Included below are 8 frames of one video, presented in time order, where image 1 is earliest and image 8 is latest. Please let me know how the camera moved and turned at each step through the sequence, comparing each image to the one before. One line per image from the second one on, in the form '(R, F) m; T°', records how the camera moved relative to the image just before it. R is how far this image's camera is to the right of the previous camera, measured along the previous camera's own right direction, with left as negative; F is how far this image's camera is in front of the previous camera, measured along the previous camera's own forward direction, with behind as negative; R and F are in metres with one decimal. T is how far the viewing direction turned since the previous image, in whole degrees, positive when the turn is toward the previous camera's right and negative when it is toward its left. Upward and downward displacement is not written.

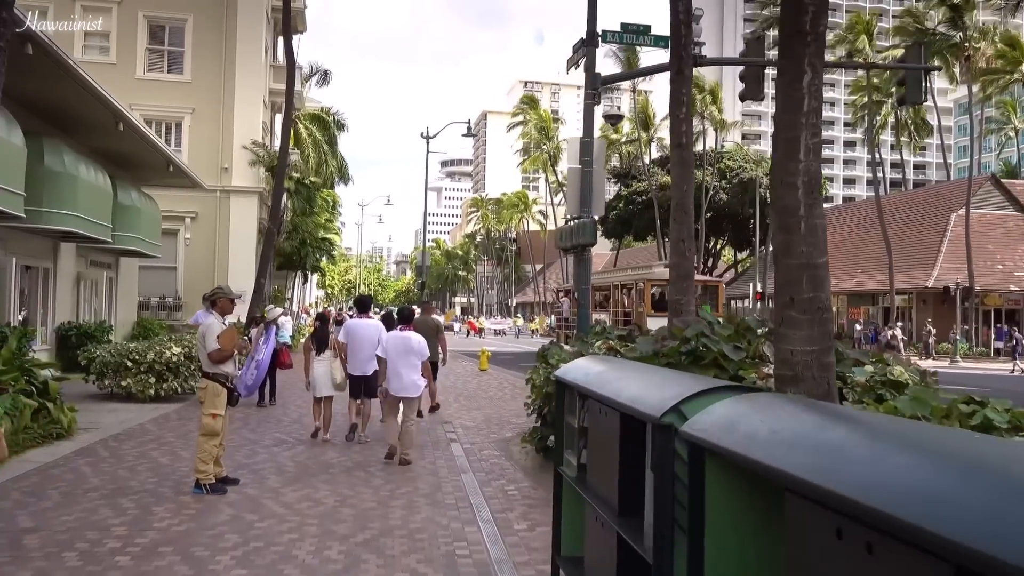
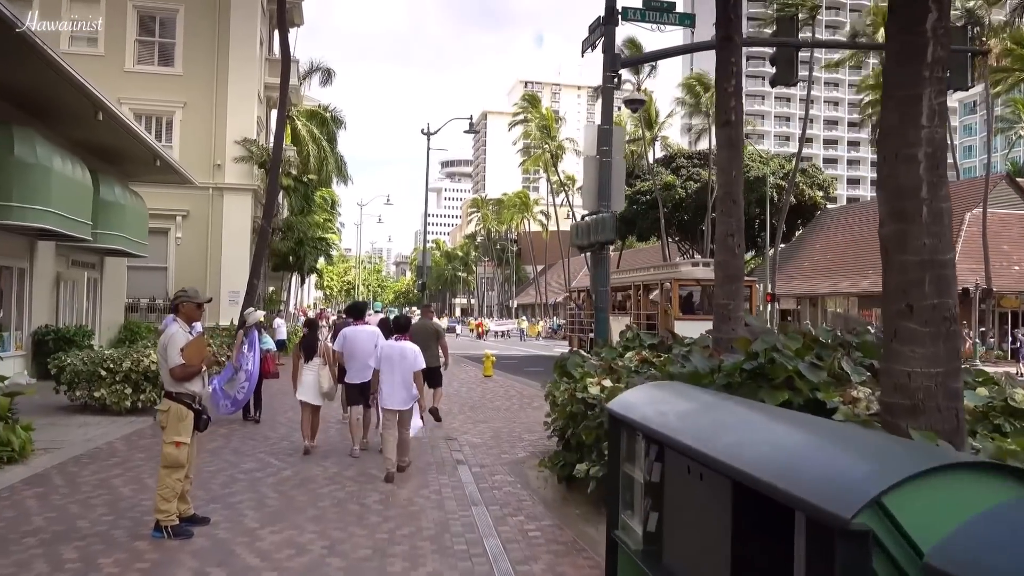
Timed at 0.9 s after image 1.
(-0.2, +1.1) m; 0°
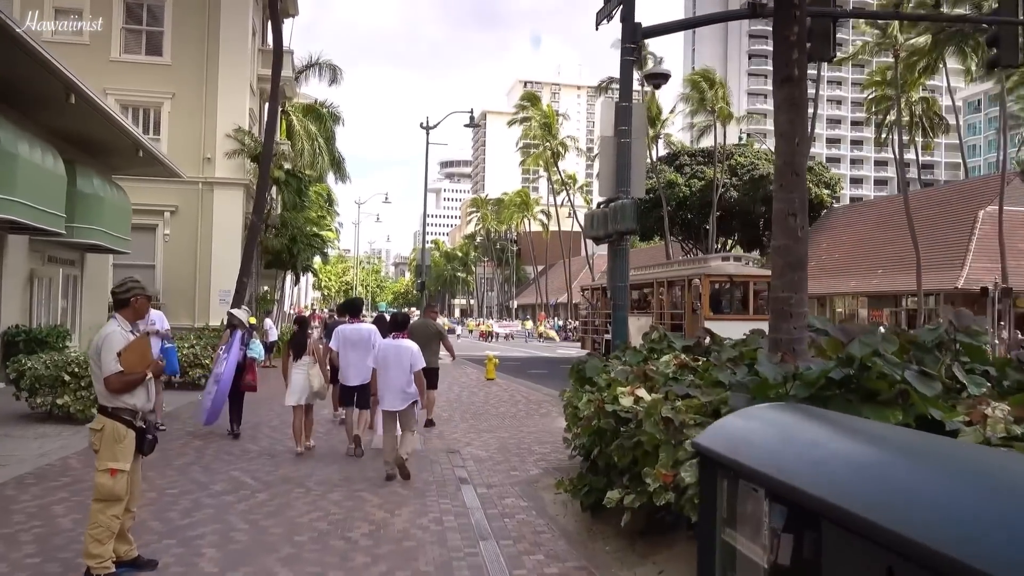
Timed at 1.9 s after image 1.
(-0.1, +1.1) m; 0°
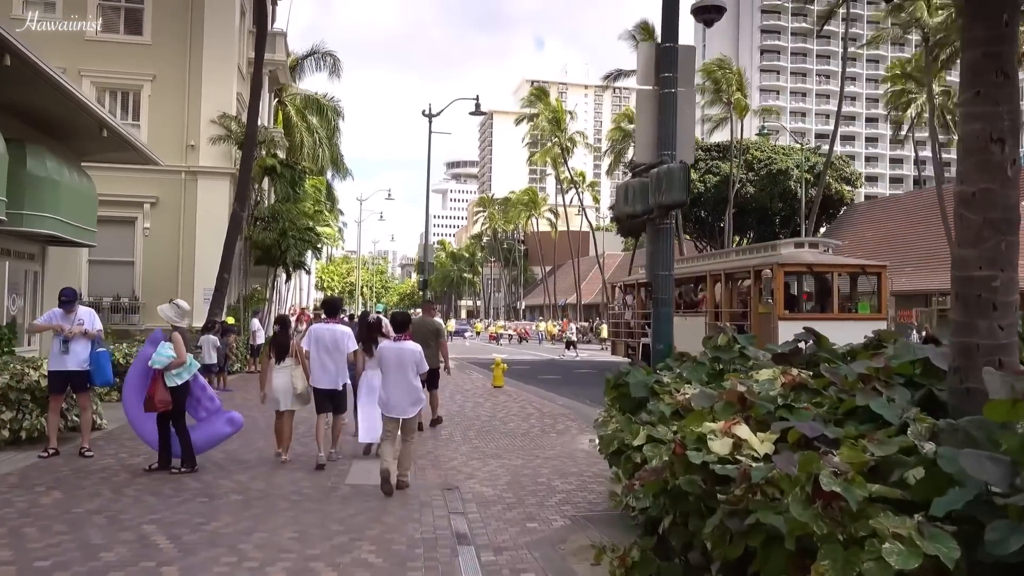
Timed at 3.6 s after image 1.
(-0.1, +2.1) m; 0°
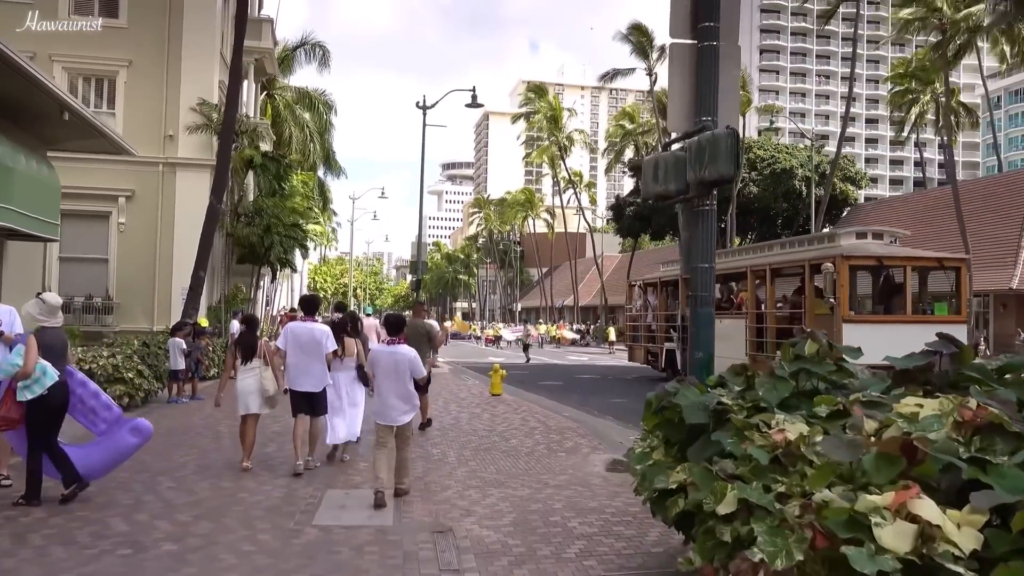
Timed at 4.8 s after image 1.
(-0.1, +1.4) m; 0°
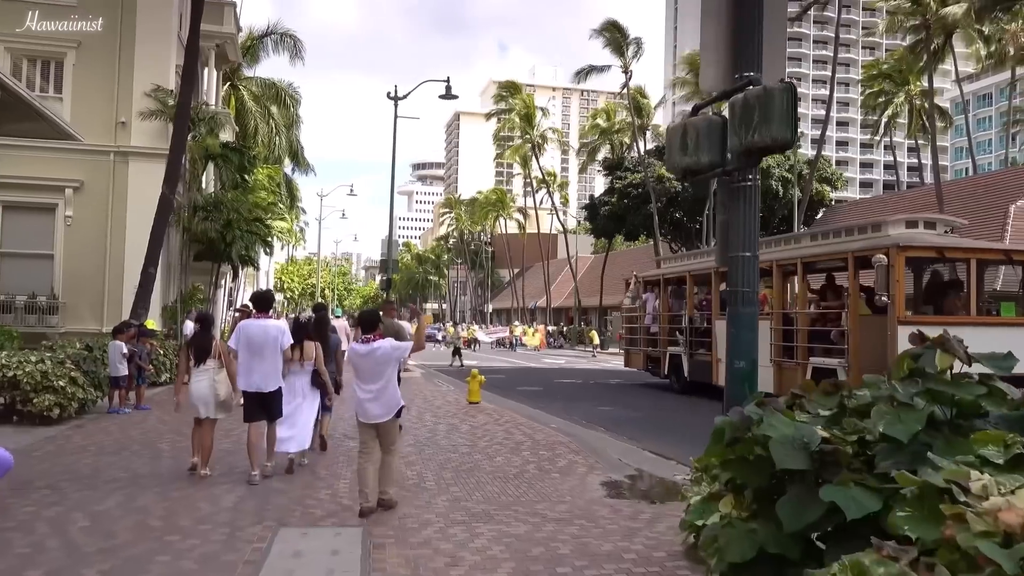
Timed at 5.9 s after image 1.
(-0.2, +1.3) m; +2°
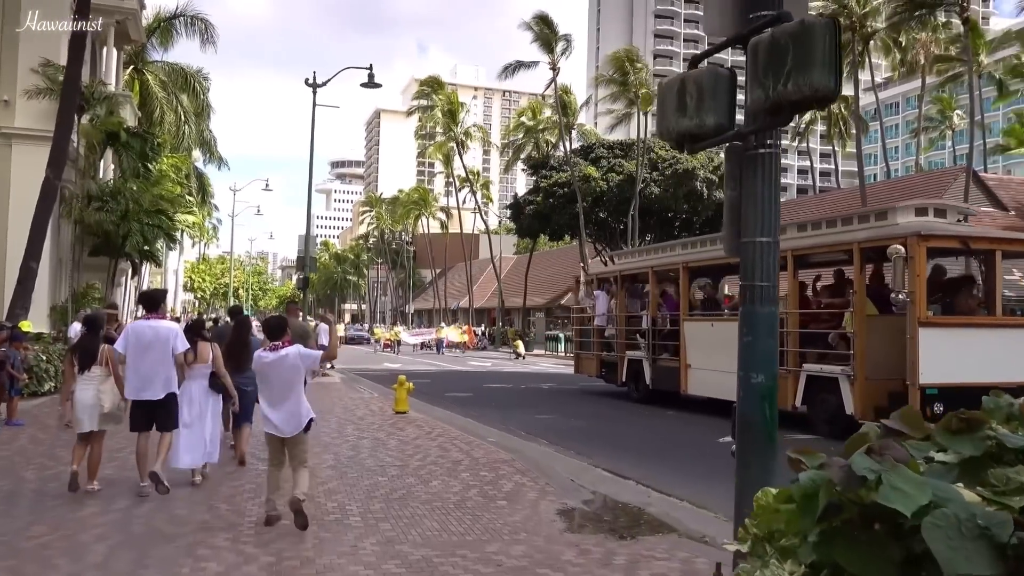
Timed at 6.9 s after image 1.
(-0.2, +1.2) m; +5°
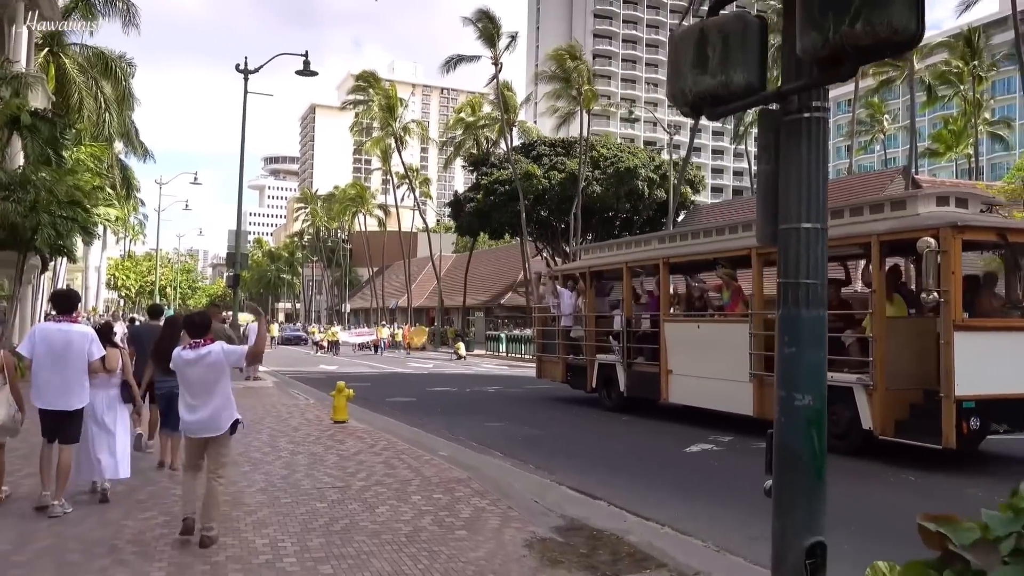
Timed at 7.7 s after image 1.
(-0.2, +0.9) m; +4°
